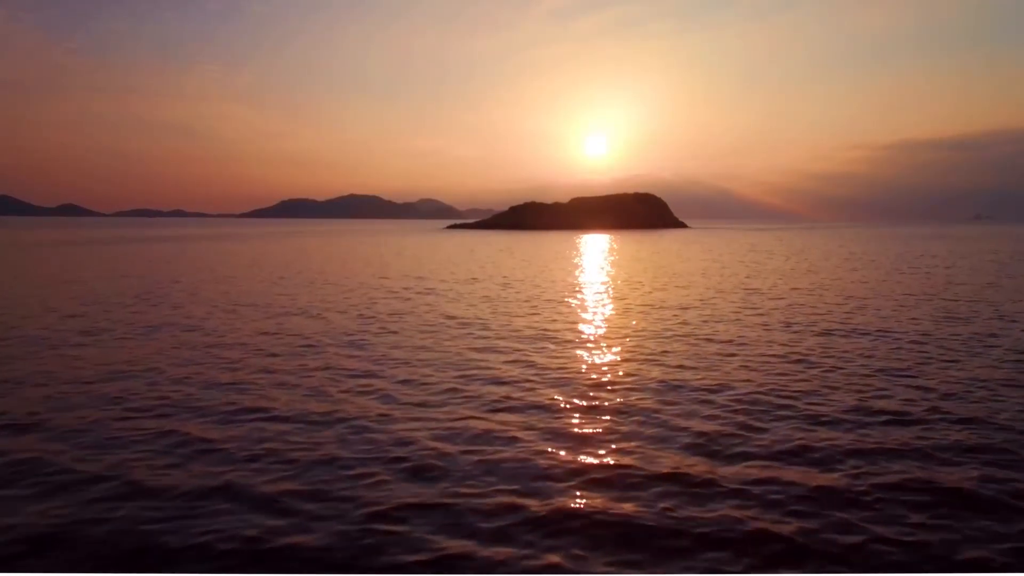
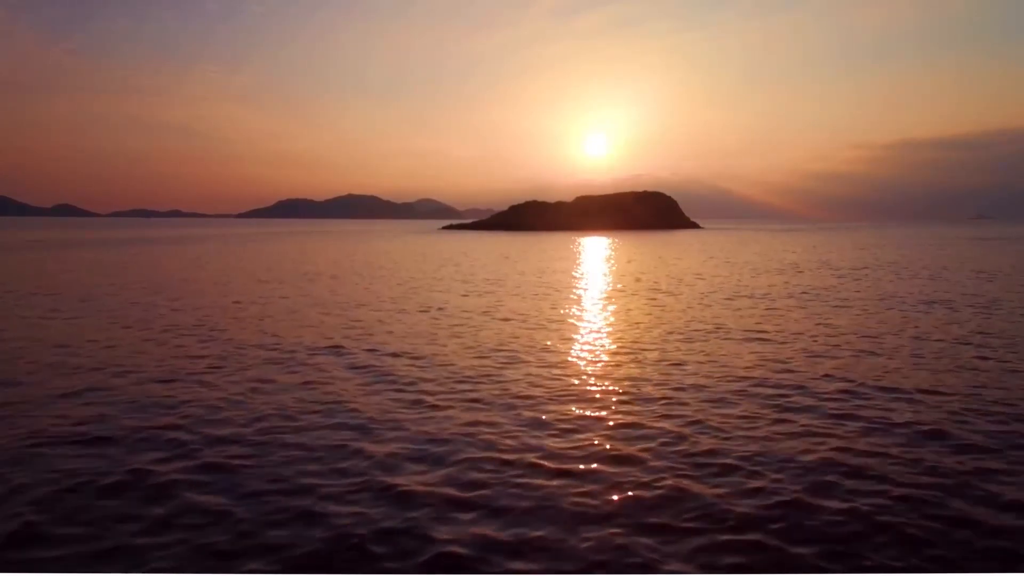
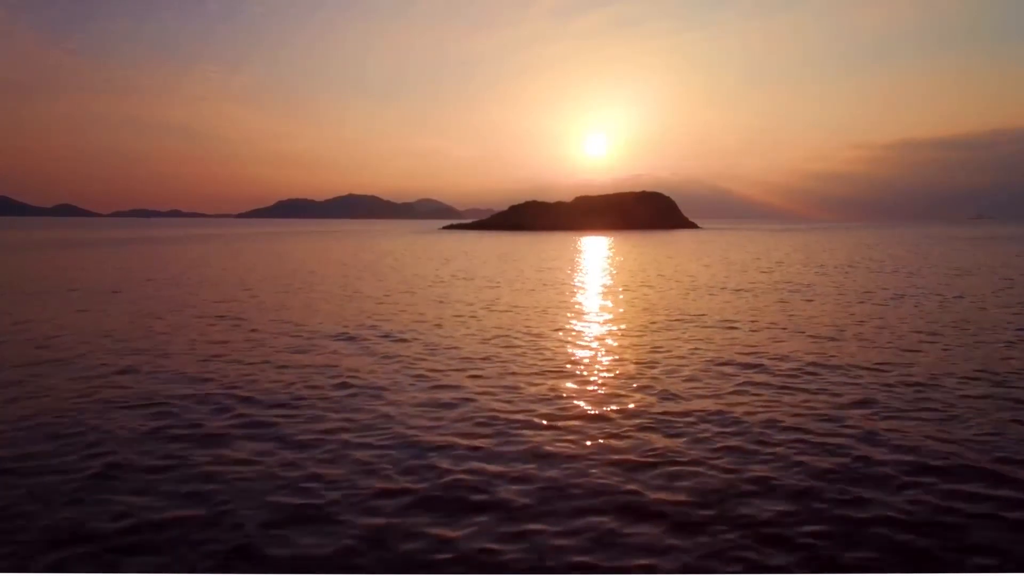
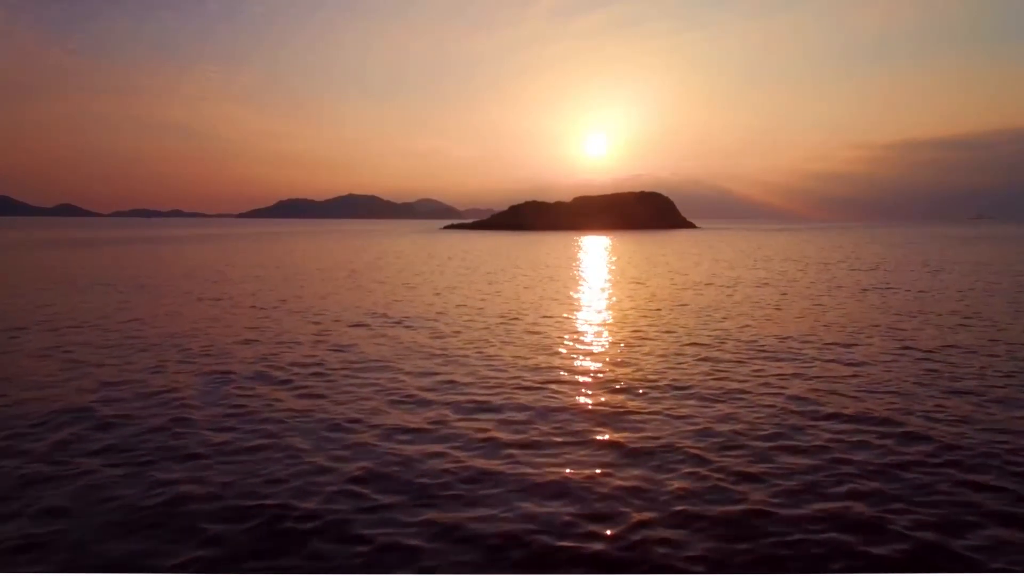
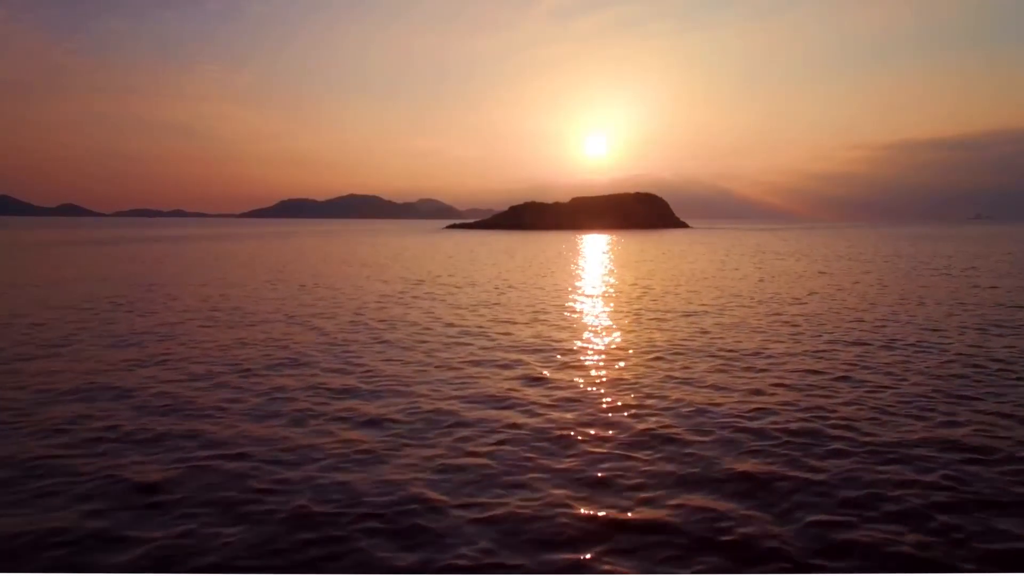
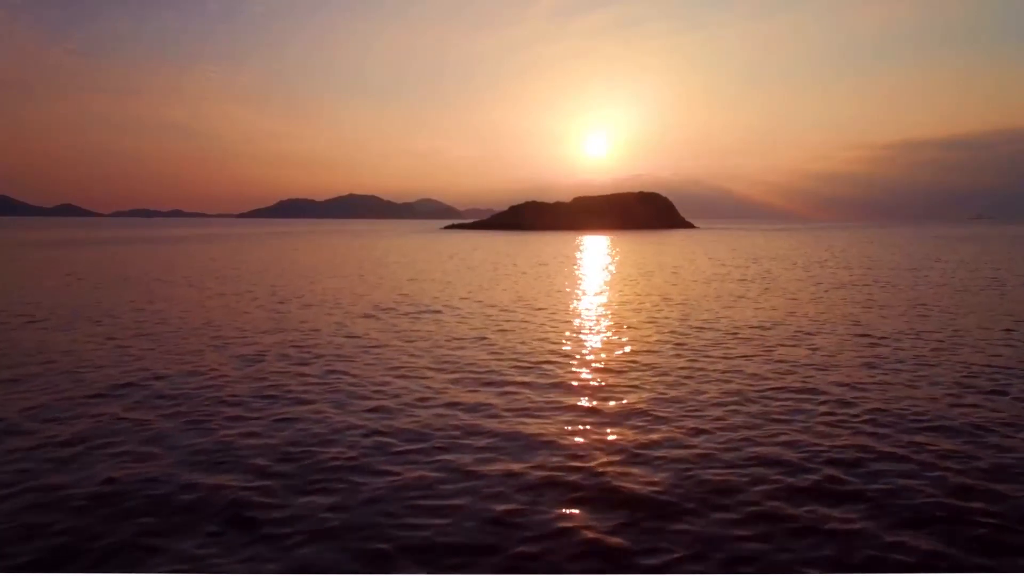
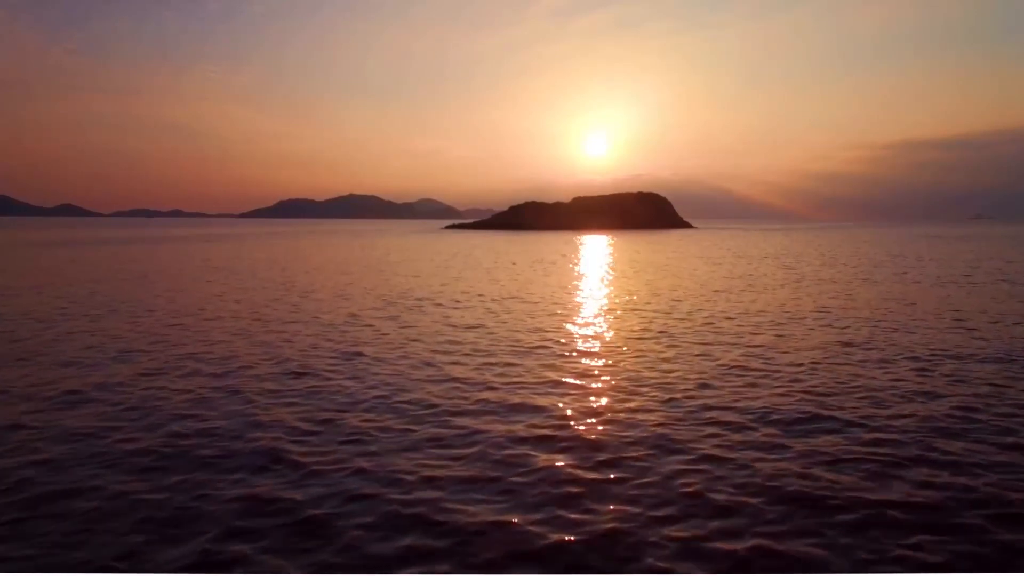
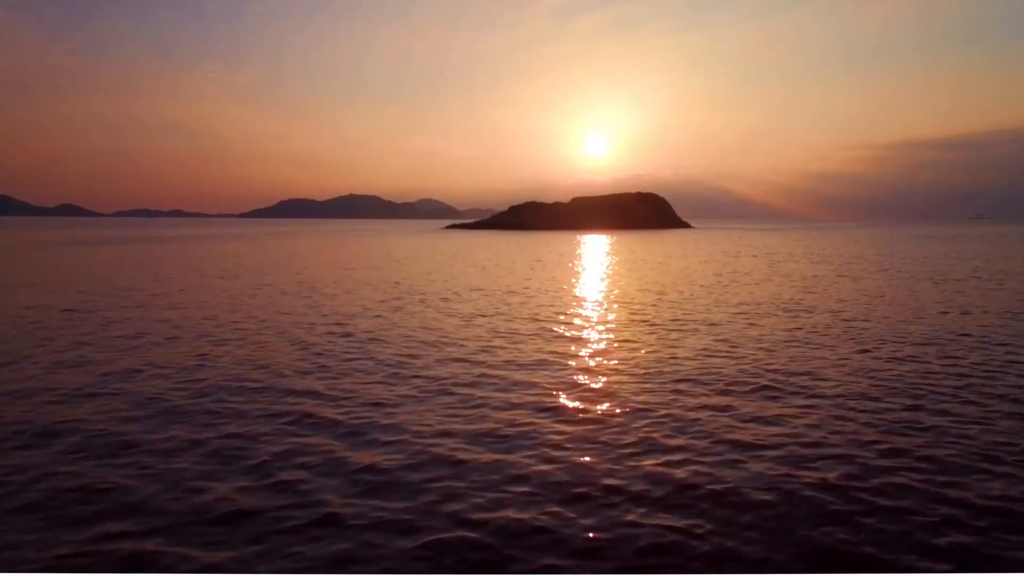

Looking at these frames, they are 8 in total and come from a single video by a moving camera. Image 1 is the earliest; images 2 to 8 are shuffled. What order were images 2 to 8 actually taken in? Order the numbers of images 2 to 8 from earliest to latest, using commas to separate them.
5, 8, 7, 6, 4, 3, 2
